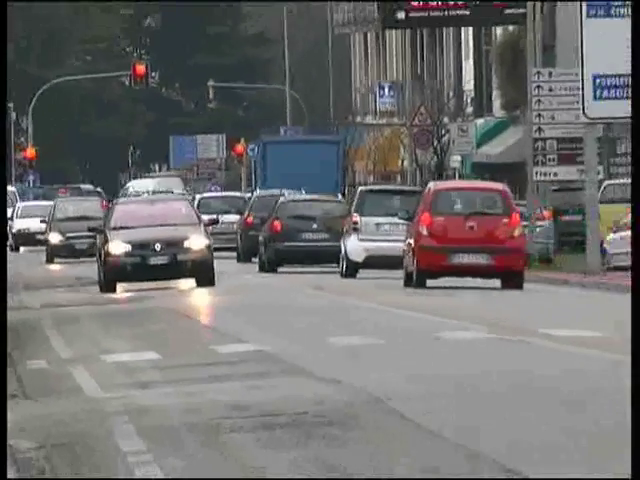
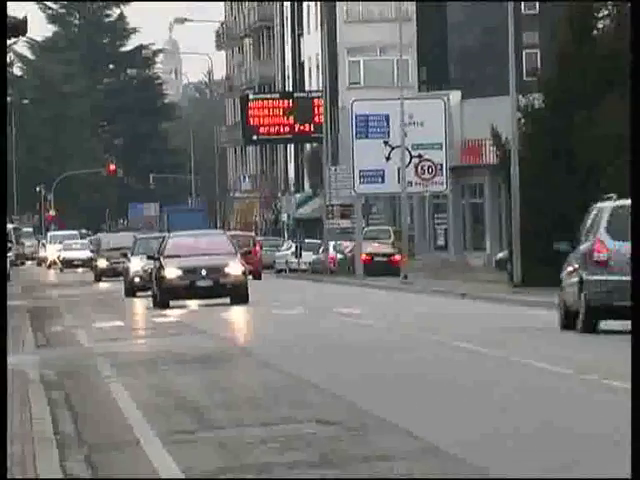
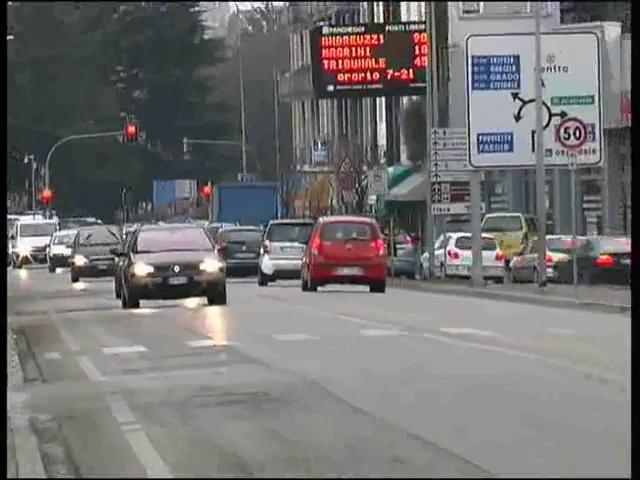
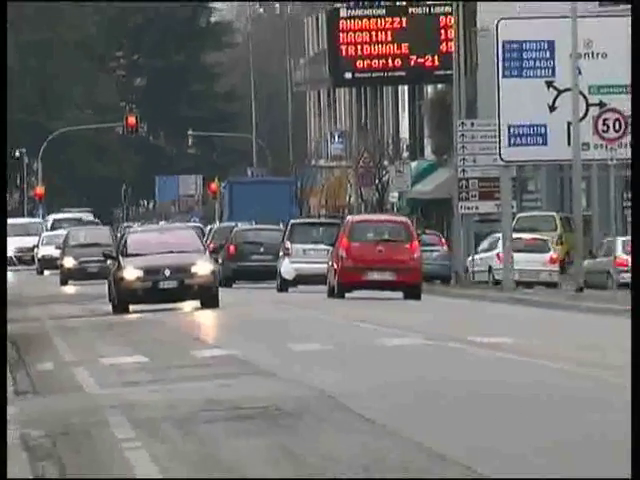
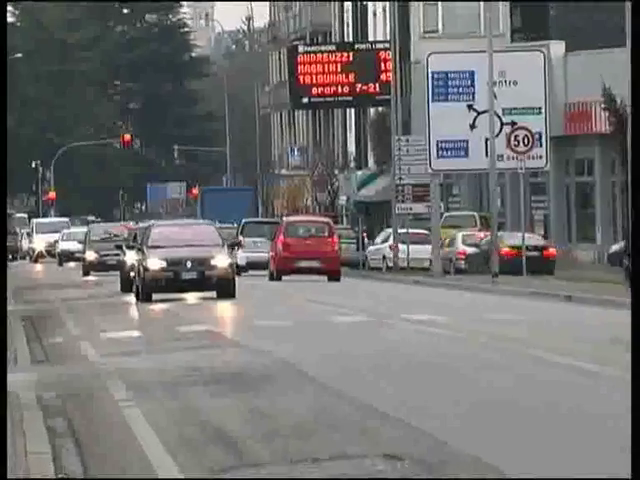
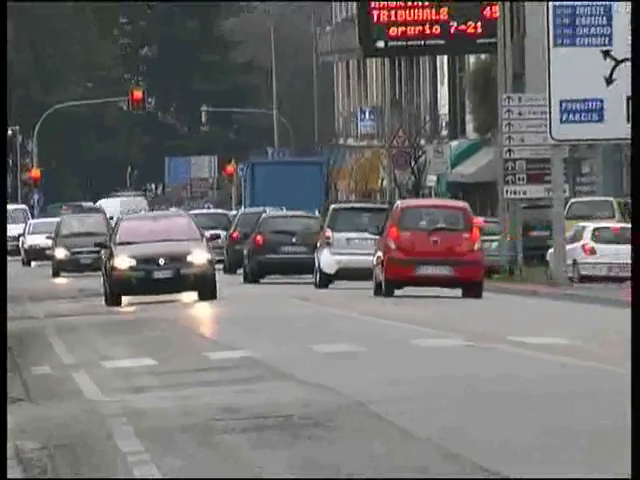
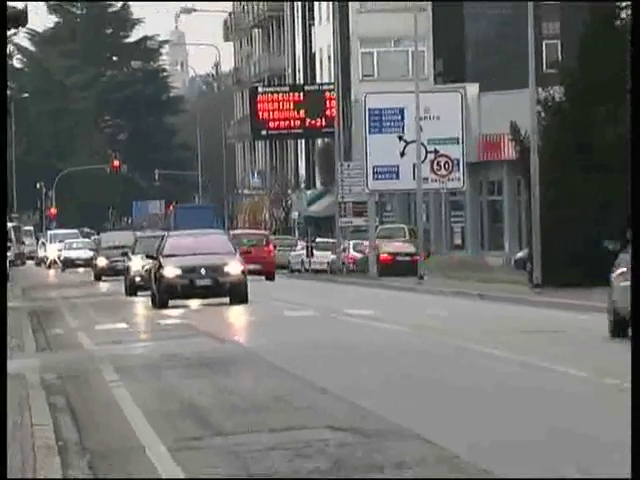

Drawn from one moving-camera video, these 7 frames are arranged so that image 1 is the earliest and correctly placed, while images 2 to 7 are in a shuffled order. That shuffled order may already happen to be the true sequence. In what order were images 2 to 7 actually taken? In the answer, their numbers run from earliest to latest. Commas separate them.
6, 4, 3, 5, 7, 2
